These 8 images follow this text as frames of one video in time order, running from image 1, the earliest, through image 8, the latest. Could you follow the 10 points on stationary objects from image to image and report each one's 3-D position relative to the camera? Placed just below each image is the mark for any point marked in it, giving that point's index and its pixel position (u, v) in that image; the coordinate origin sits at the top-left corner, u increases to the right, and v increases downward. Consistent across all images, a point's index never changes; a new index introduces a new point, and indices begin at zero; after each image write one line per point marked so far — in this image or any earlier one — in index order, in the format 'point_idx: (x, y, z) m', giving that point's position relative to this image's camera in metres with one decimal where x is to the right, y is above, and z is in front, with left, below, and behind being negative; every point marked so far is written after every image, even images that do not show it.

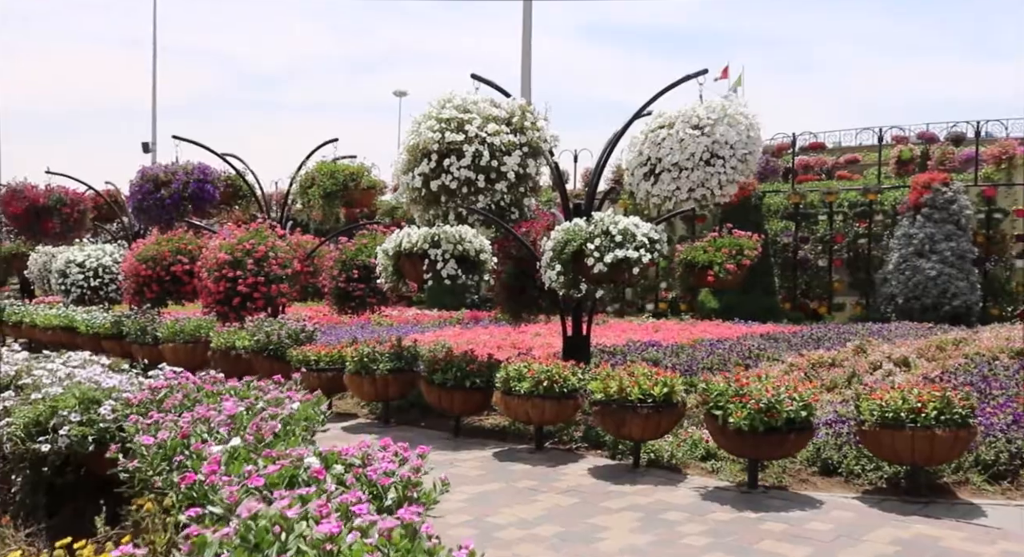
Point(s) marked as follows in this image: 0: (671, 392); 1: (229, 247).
0: (+1.1, -0.8, +6.4) m
1: (-3.4, +0.4, +11.5) m
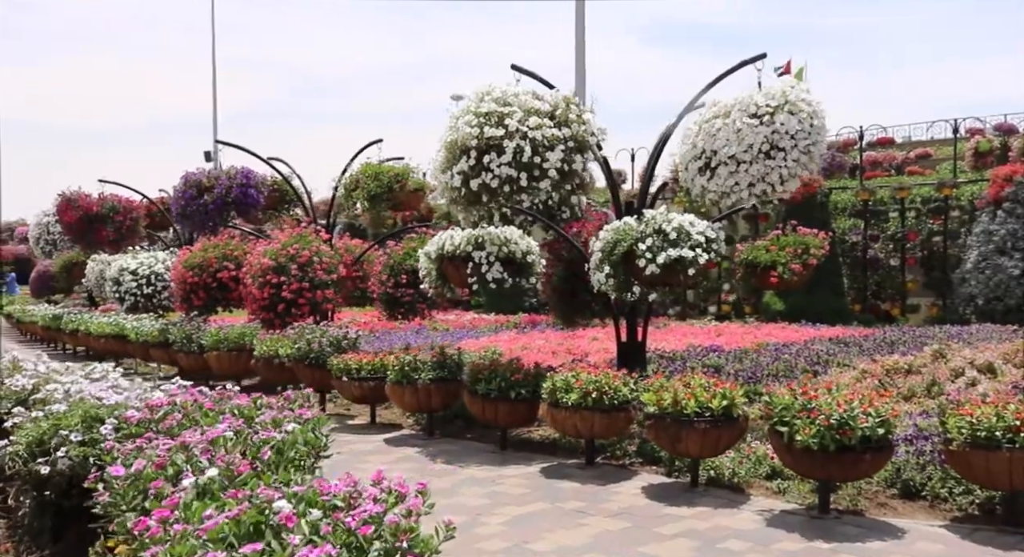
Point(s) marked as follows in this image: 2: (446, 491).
0: (+1.3, -0.8, +5.8) m
1: (-2.8, +0.3, +11.2) m
2: (-0.4, -1.3, +6.0) m
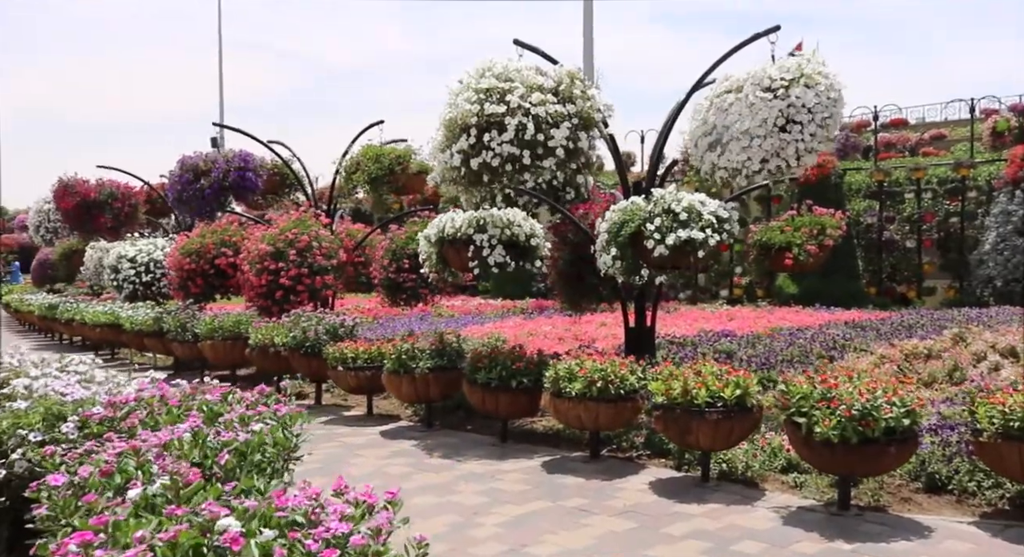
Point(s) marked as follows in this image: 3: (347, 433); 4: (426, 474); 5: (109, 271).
0: (+1.3, -0.7, +5.5) m
1: (-2.7, +0.5, +10.9) m
2: (-0.4, -1.2, +5.7) m
3: (-1.3, -1.2, +7.5) m
4: (-0.5, -1.2, +6.0) m
5: (-6.2, +0.1, +14.7) m
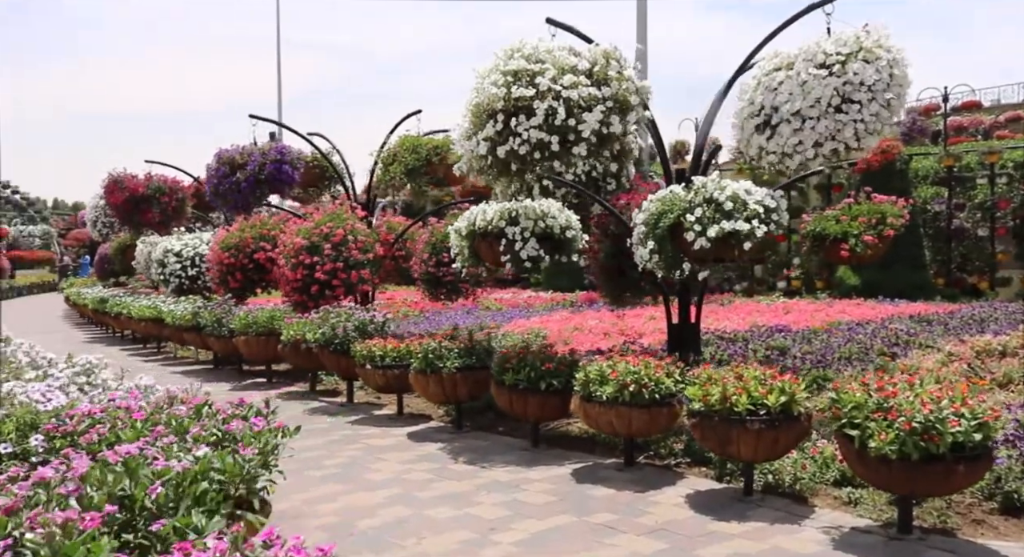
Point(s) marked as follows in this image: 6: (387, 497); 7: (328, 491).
0: (+1.5, -0.6, +5.0) m
1: (-2.3, +0.5, +10.6) m
2: (-0.3, -1.2, +5.3) m
3: (-1.0, -1.2, +7.2) m
4: (-0.4, -1.2, +5.7) m
5: (-5.5, +0.2, +14.7) m
6: (-0.7, -1.2, +5.3) m
7: (-1.1, -1.2, +5.5) m
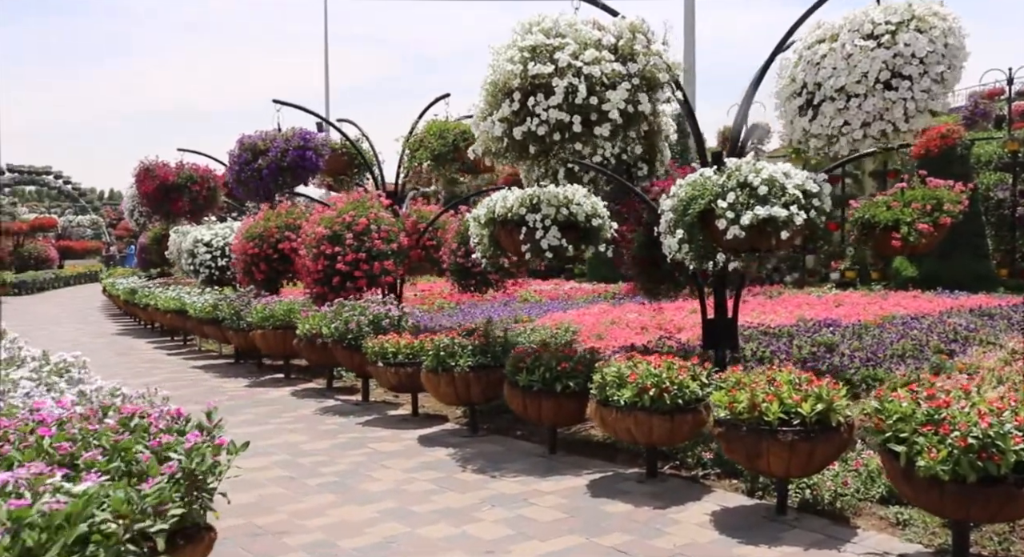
0: (+1.5, -0.6, +4.4) m
1: (-2.0, +0.6, +10.2) m
2: (-0.3, -1.2, +4.8) m
3: (-0.9, -1.1, +6.7) m
4: (-0.3, -1.2, +5.2) m
5: (-4.9, +0.3, +14.4) m
6: (-0.7, -1.2, +4.9) m
7: (-1.0, -1.2, +5.0) m
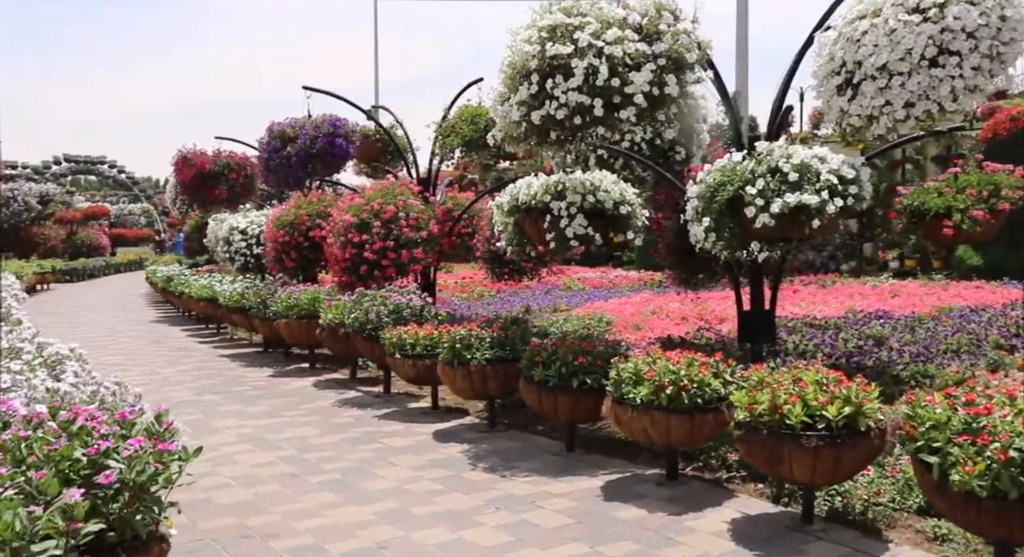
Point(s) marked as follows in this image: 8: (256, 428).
0: (+1.5, -0.6, +4.0) m
1: (-1.6, +0.7, +10.0) m
2: (-0.2, -1.1, +4.5) m
3: (-0.8, -1.1, +6.5) m
4: (-0.3, -1.1, +4.9) m
5: (-4.4, +0.5, +14.4) m
6: (-0.6, -1.1, +4.6) m
7: (-1.0, -1.1, +4.8) m
8: (-1.8, -1.0, +6.7) m
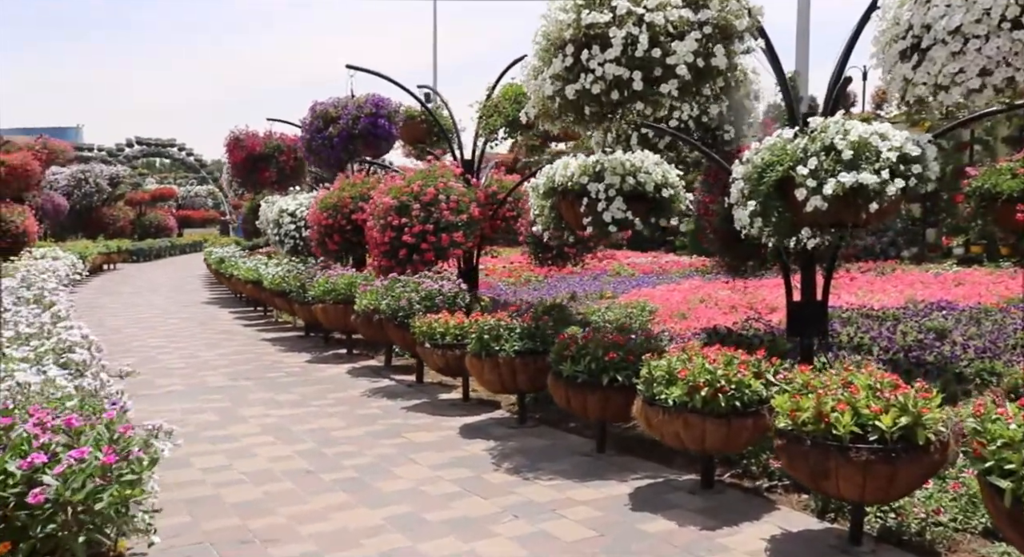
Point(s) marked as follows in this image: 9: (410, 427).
0: (+1.5, -0.5, +3.6) m
1: (-1.2, +0.9, +9.7) m
2: (-0.2, -1.1, +4.2) m
3: (-0.6, -1.0, +6.2) m
4: (-0.2, -1.1, +4.6) m
5: (-3.6, +0.8, +14.3) m
6: (-0.6, -1.1, +4.3) m
7: (-0.9, -1.1, +4.5) m
8: (-1.6, -0.9, +6.4) m
9: (-0.7, -1.0, +6.2) m
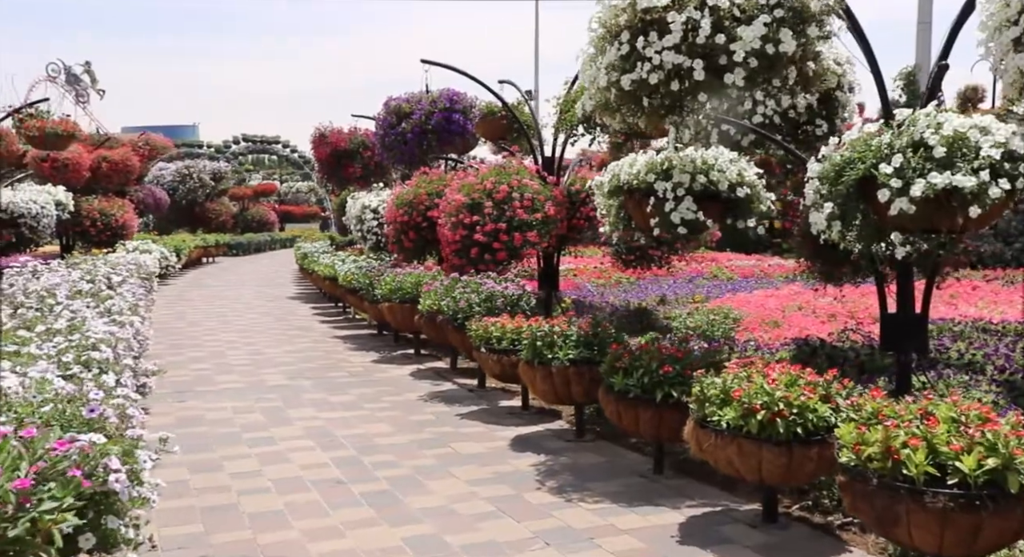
0: (+1.6, -0.6, +3.0) m
1: (-0.4, +0.9, +9.4) m
2: (0.0, -1.1, +3.8) m
3: (-0.2, -1.0, +5.9) m
4: (0.0, -1.1, +4.2) m
5: (-2.4, +0.8, +14.2) m
6: (-0.4, -1.1, +4.0) m
7: (-0.7, -1.1, +4.2) m
8: (-1.2, -0.9, +6.2) m
9: (-0.3, -1.0, +5.9) m
